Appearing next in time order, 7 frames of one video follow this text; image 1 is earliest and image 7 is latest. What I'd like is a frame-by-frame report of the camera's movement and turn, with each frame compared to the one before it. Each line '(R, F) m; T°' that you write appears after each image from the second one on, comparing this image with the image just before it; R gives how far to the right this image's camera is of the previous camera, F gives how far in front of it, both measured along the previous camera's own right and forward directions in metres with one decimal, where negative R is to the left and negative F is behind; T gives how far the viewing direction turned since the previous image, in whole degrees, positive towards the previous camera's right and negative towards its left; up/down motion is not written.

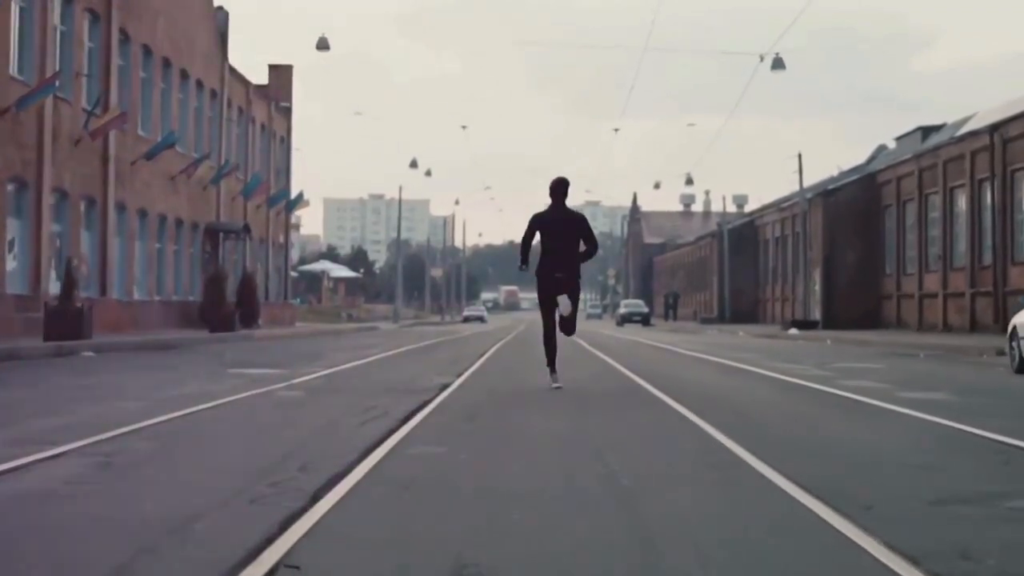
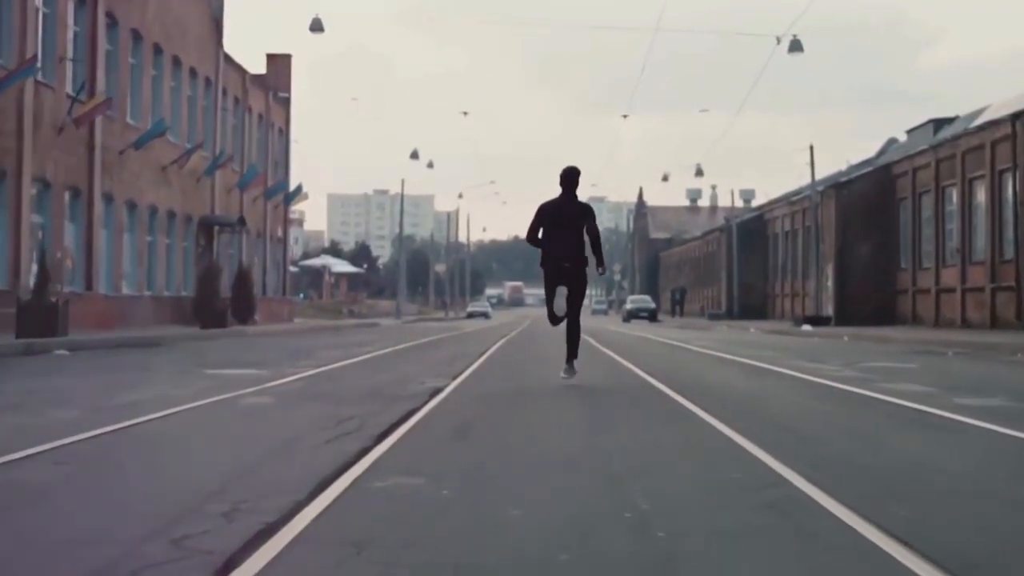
(0.0, +1.8) m; 0°
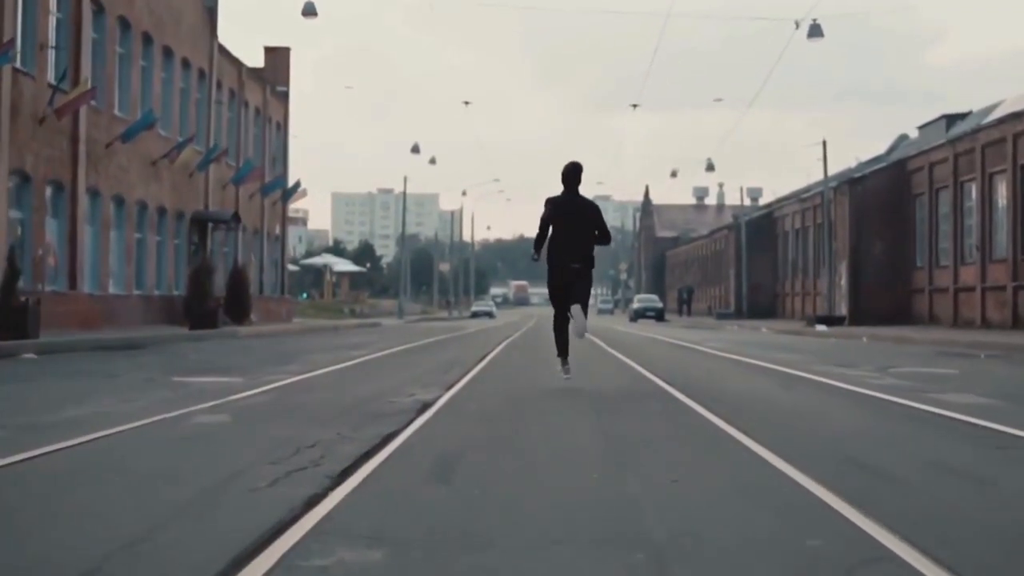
(0.0, +1.9) m; 0°
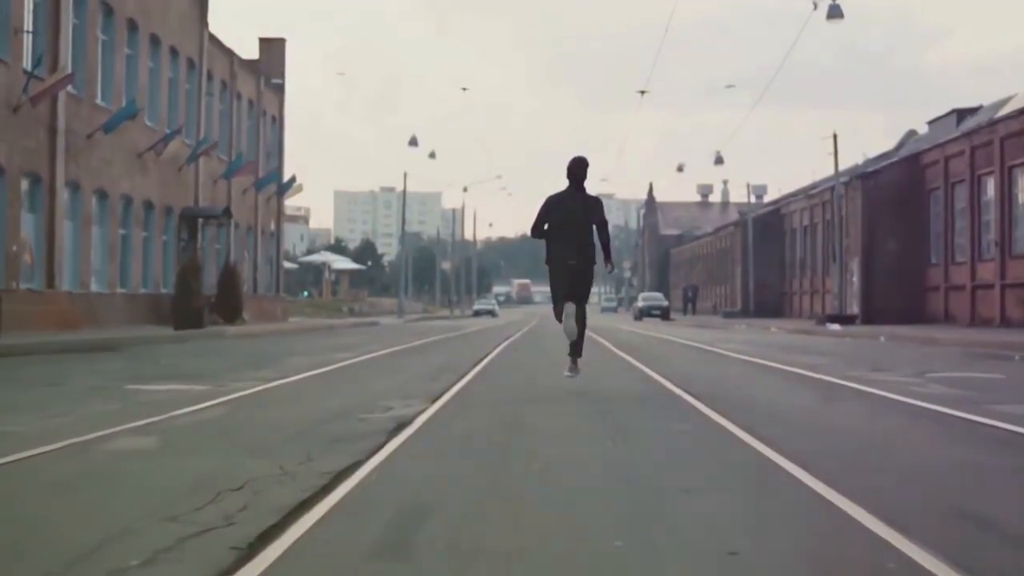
(+0.1, +1.9) m; 0°
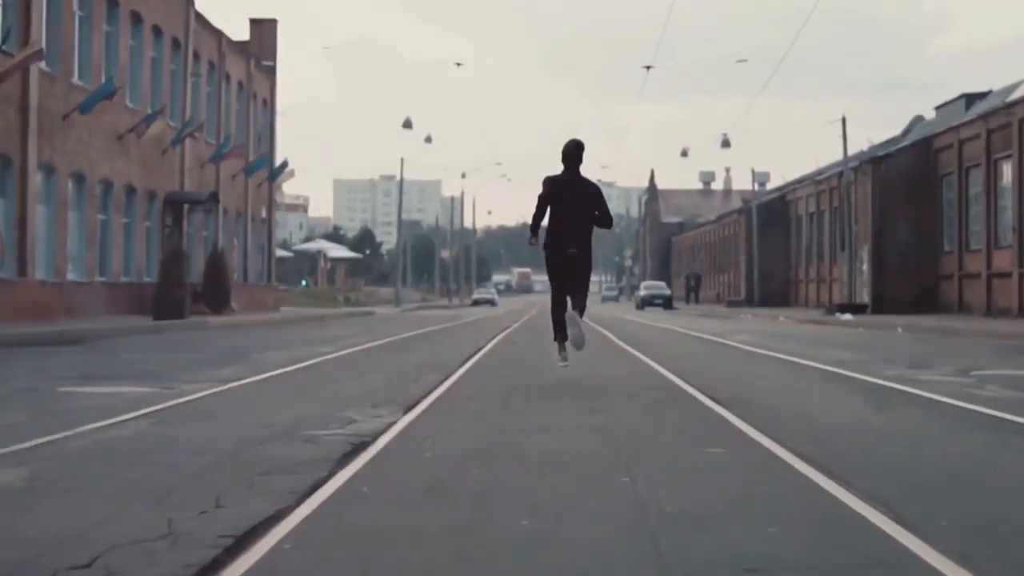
(+0.1, +2.0) m; 0°
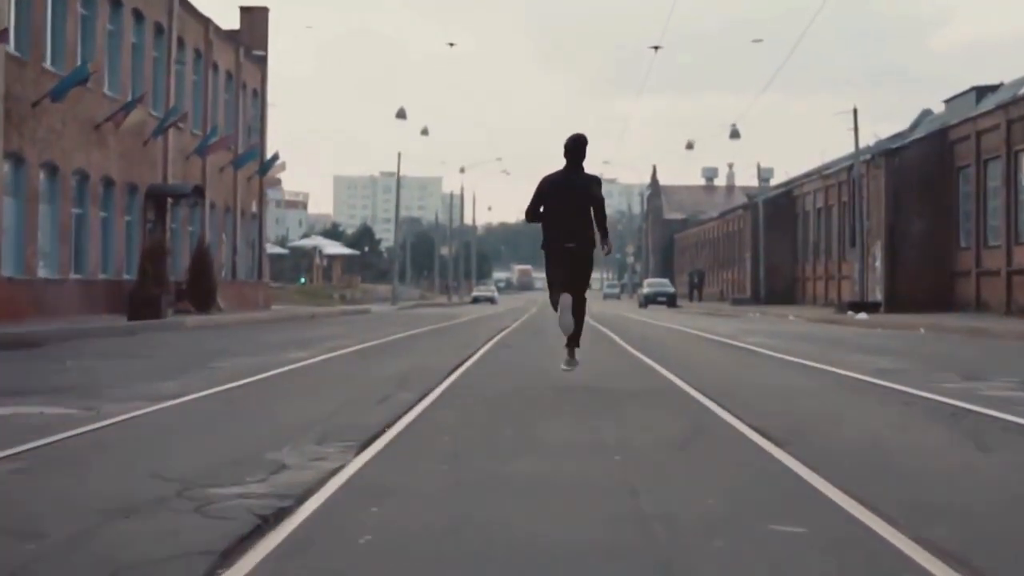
(+0.1, +2.3) m; 0°
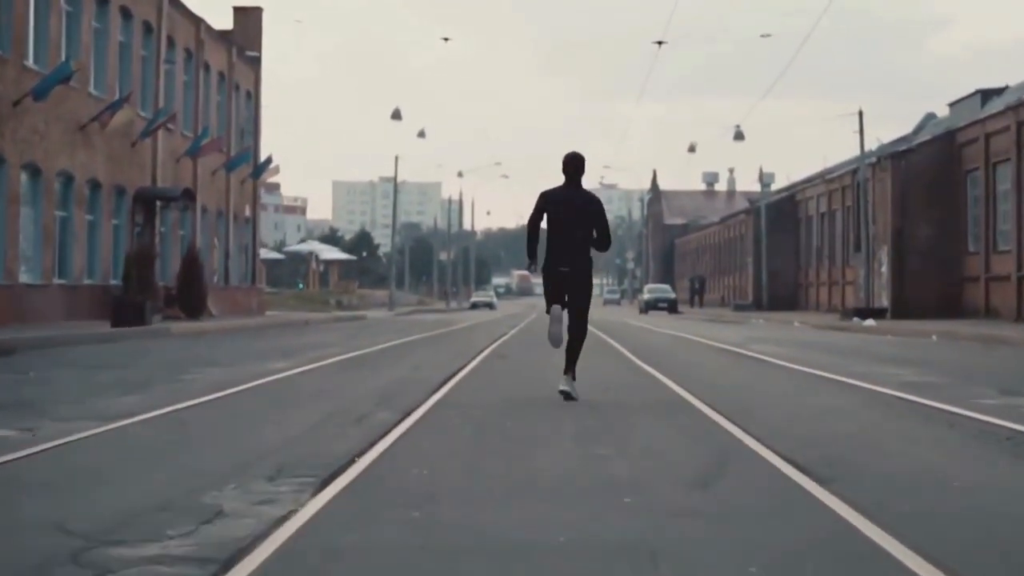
(0.0, +1.2) m; 0°
